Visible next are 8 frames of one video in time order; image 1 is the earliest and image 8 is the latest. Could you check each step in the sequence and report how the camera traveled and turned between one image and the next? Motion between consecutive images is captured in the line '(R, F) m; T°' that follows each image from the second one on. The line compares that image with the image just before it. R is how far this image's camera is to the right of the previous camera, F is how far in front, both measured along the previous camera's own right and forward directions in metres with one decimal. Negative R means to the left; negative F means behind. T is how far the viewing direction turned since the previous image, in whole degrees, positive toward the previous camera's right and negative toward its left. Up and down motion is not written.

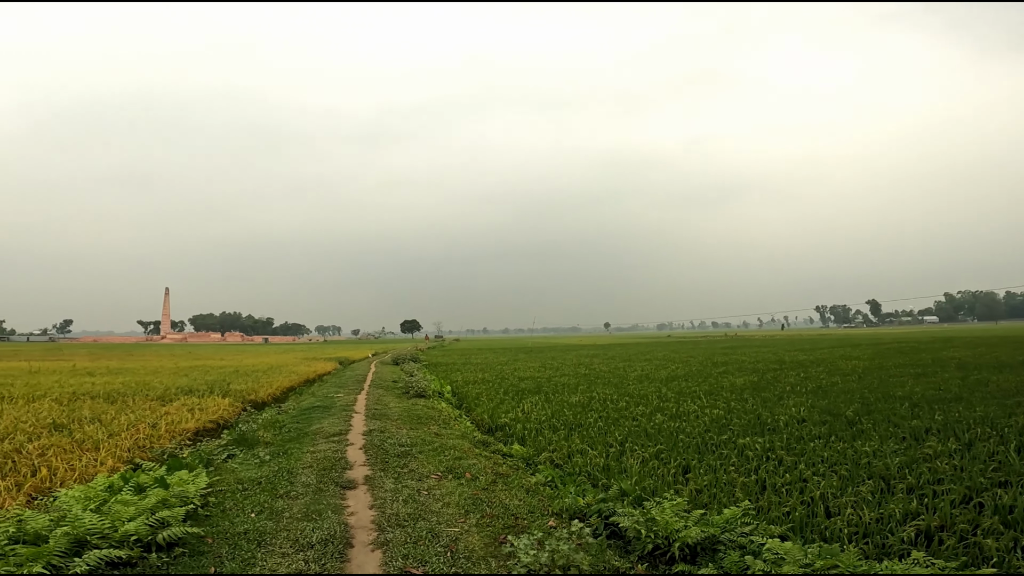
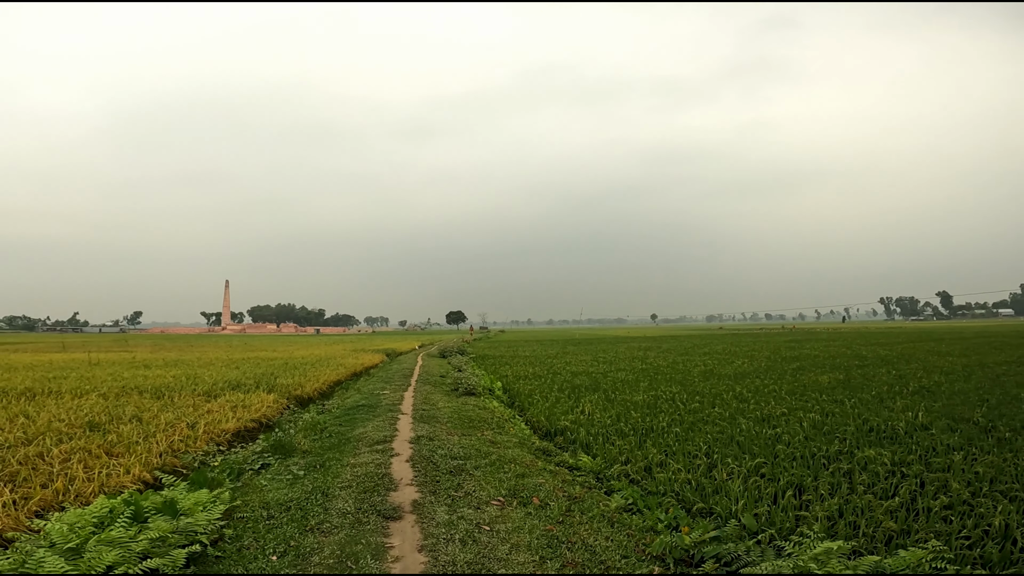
(-0.4, +1.4) m; -5°
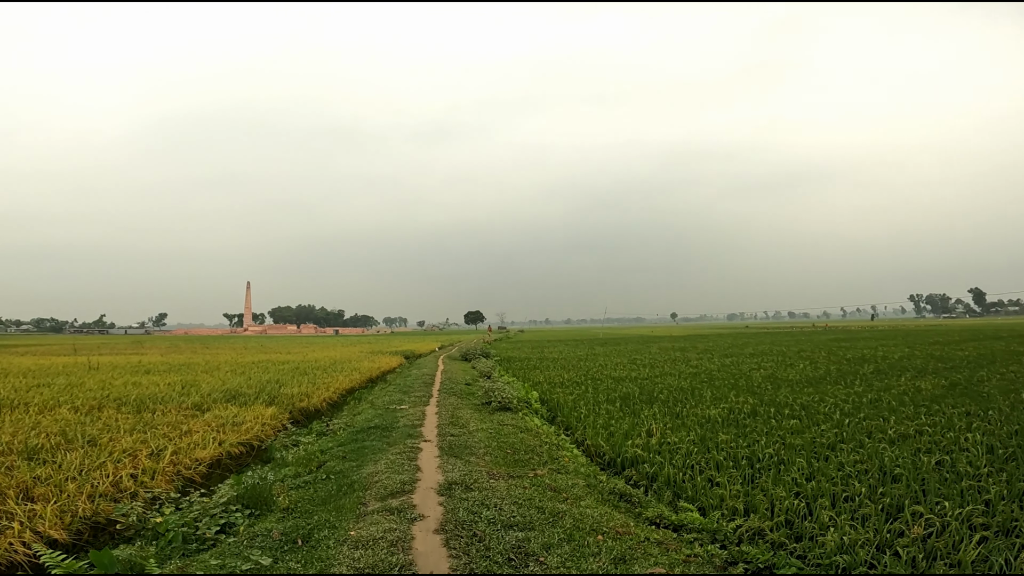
(-0.7, +2.5) m; -2°
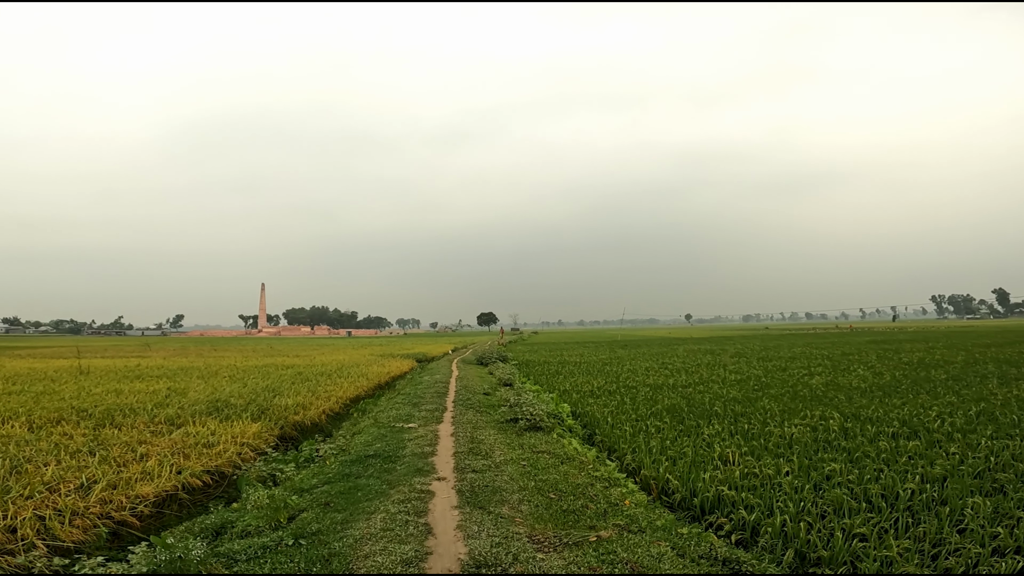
(-0.4, +2.1) m; -2°
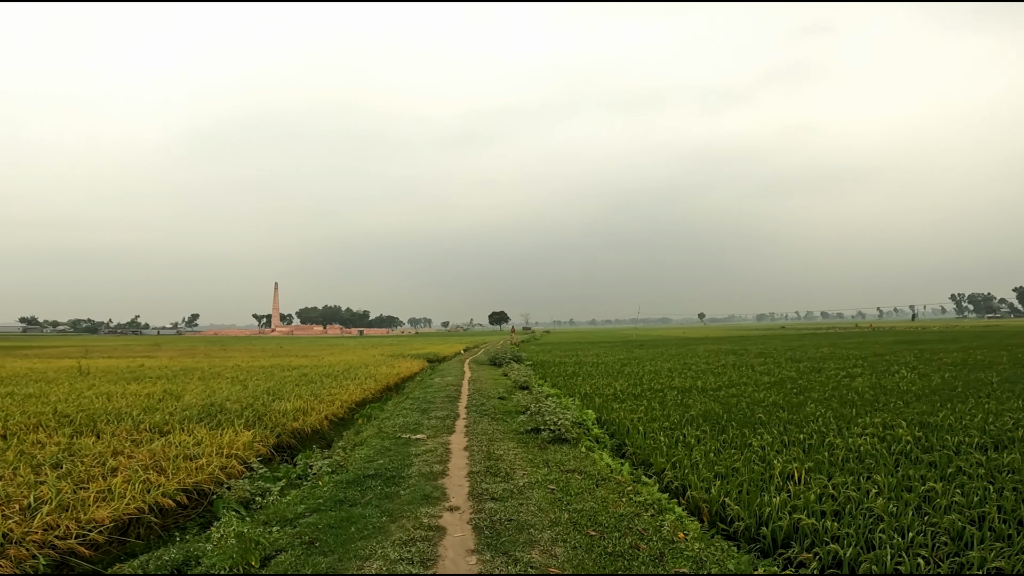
(-0.2, +1.2) m; -1°
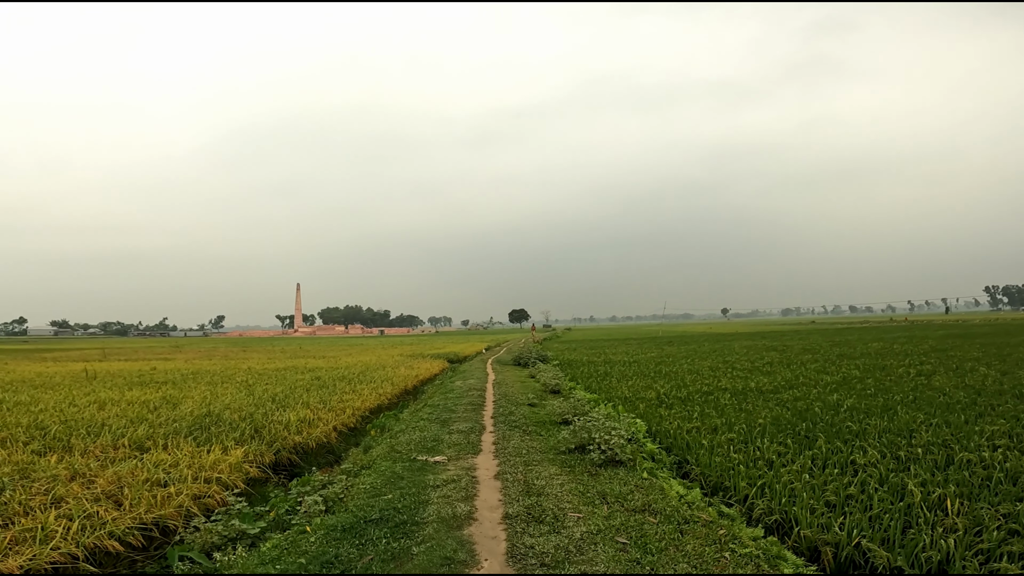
(-0.3, +1.6) m; -2°
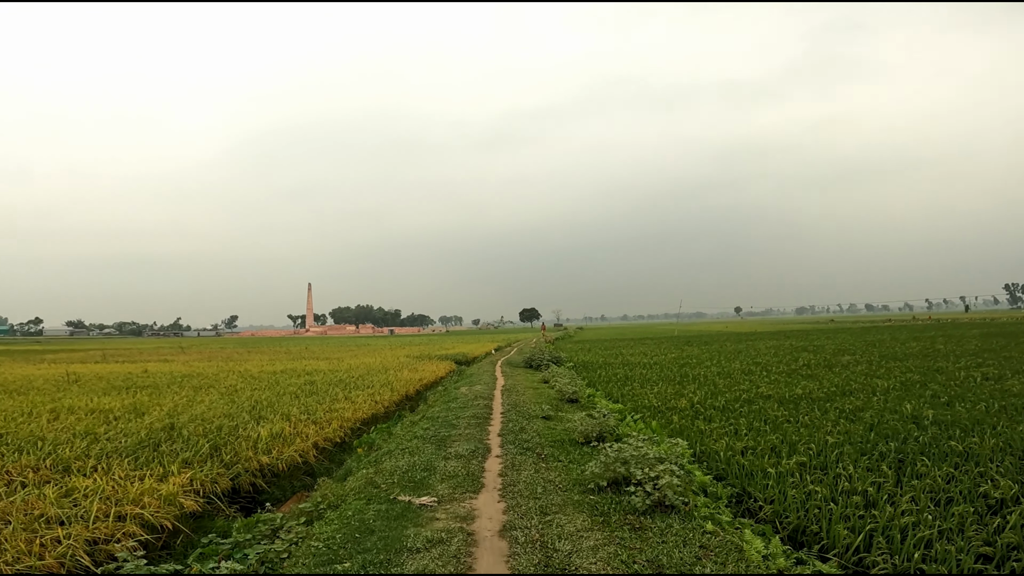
(0.0, +1.7) m; -1°
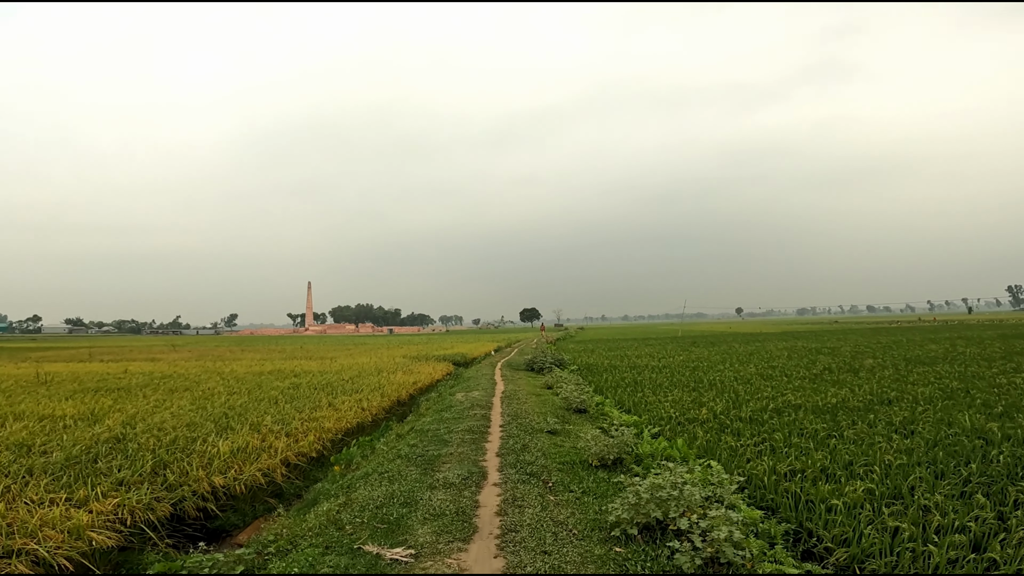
(0.0, +1.3) m; 0°
